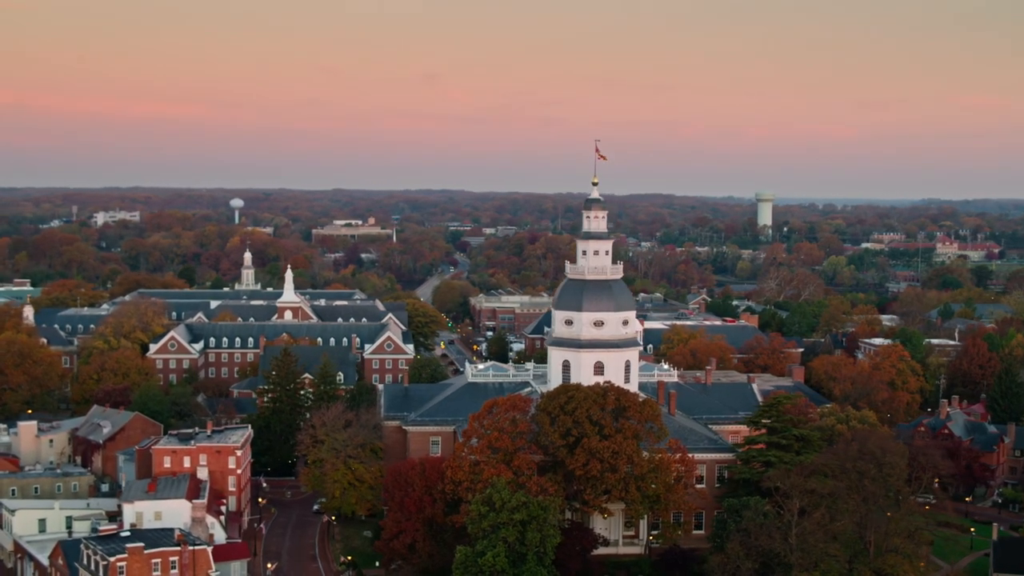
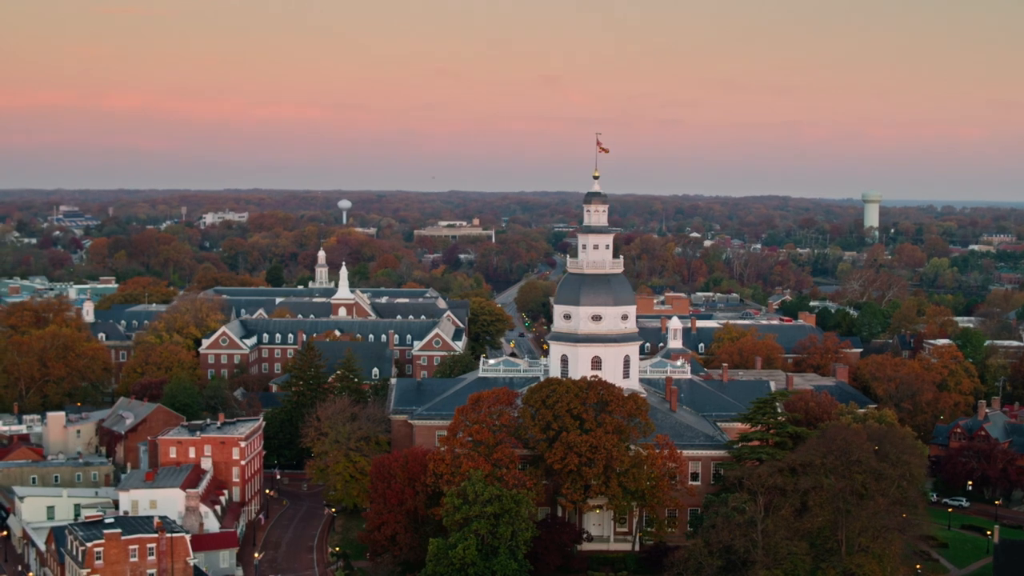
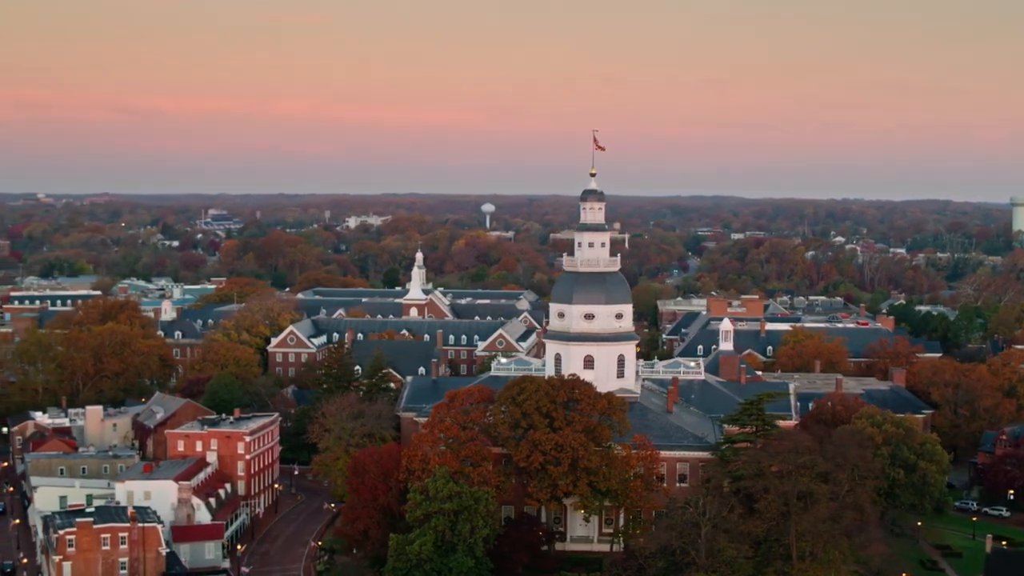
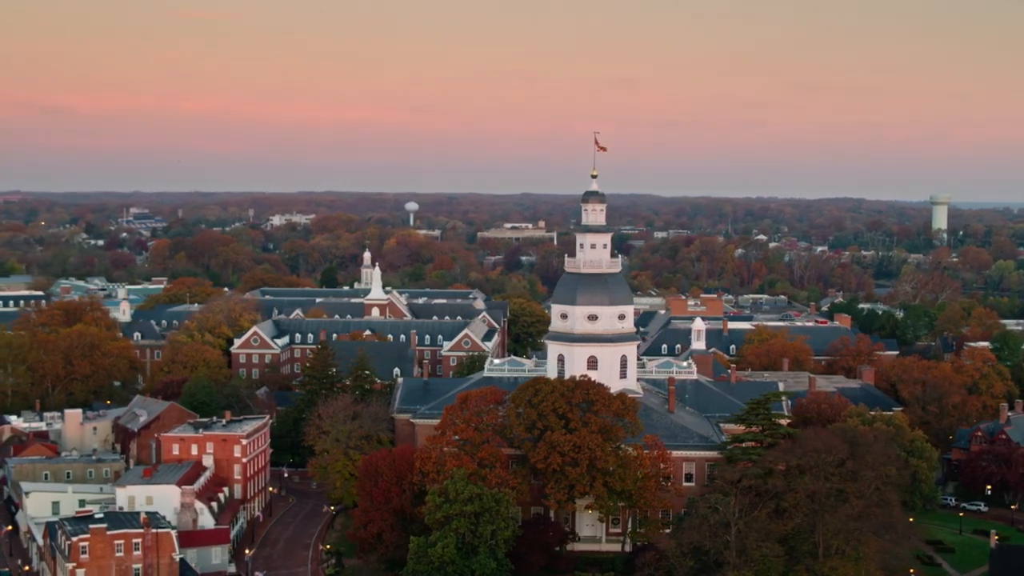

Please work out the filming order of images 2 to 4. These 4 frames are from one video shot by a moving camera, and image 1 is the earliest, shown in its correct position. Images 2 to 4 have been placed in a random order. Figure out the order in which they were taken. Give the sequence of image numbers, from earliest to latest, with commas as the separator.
2, 4, 3
